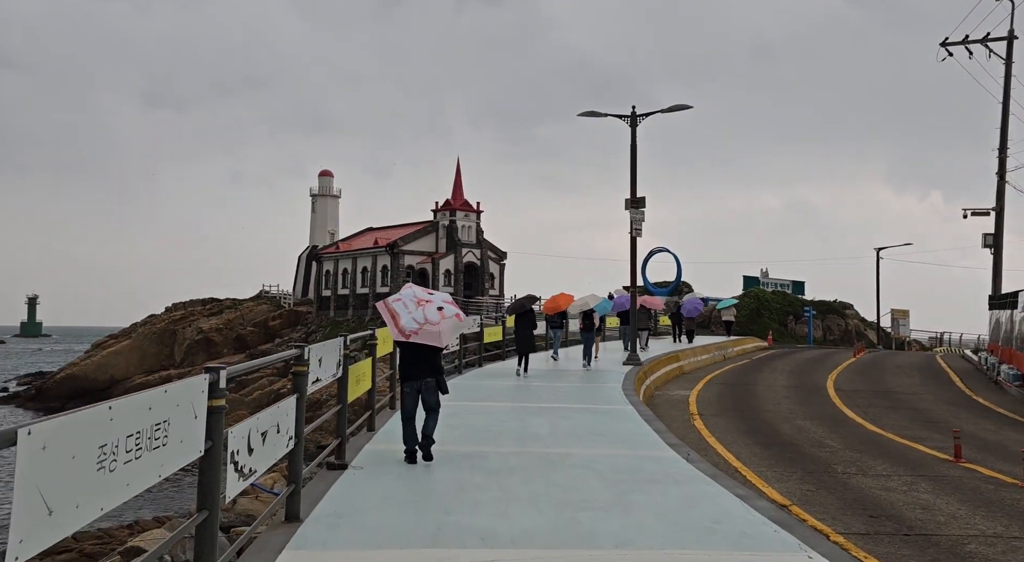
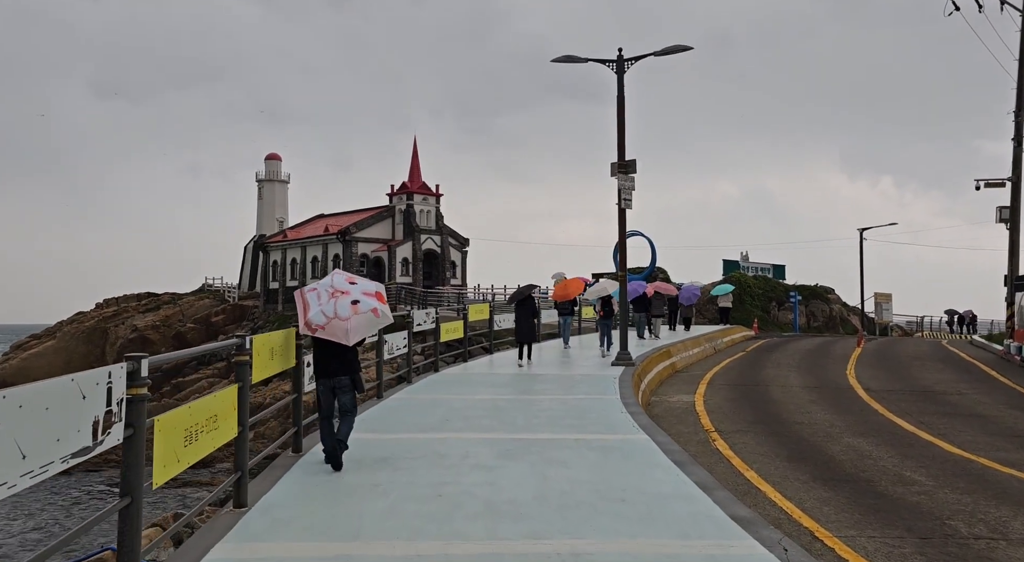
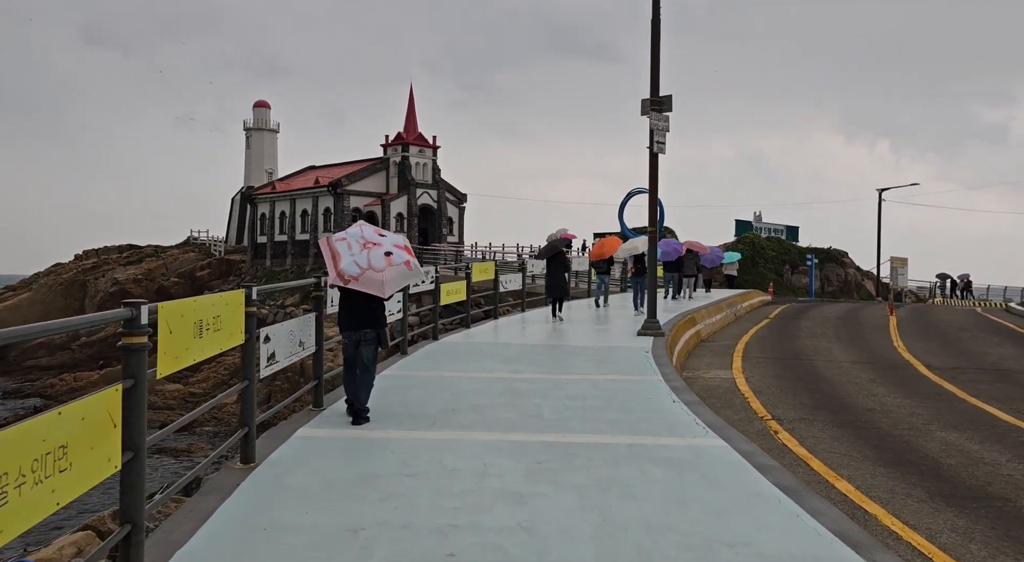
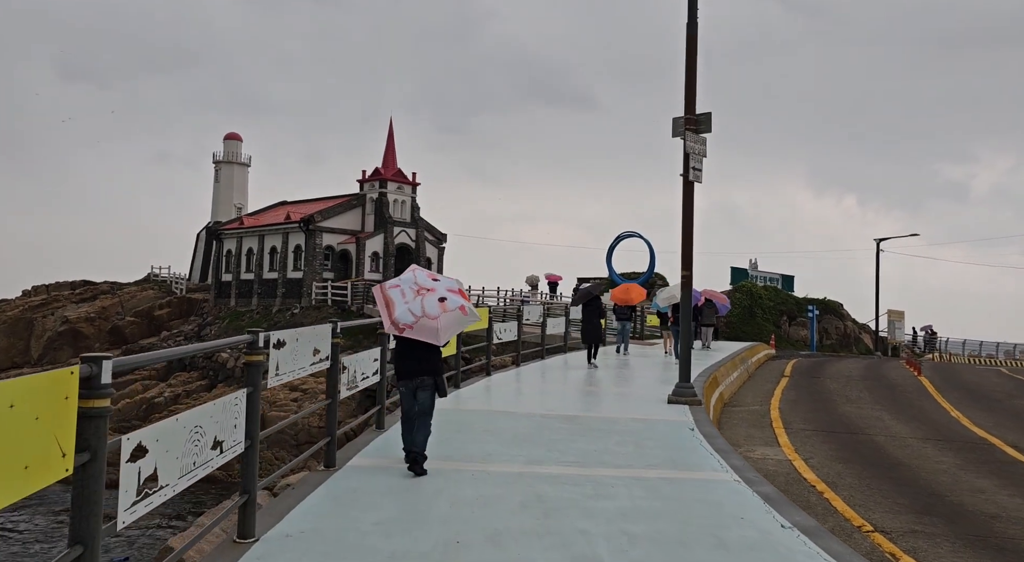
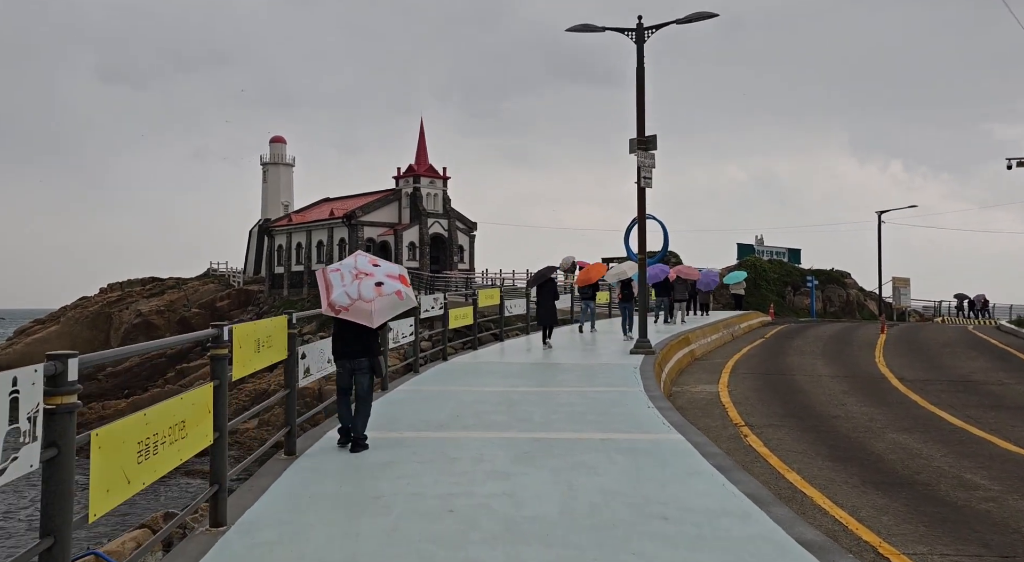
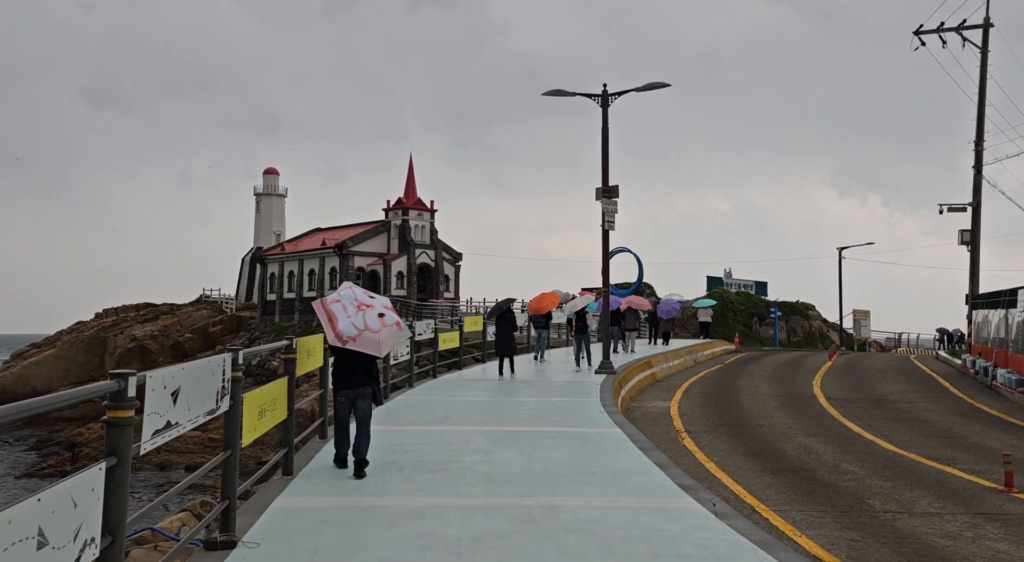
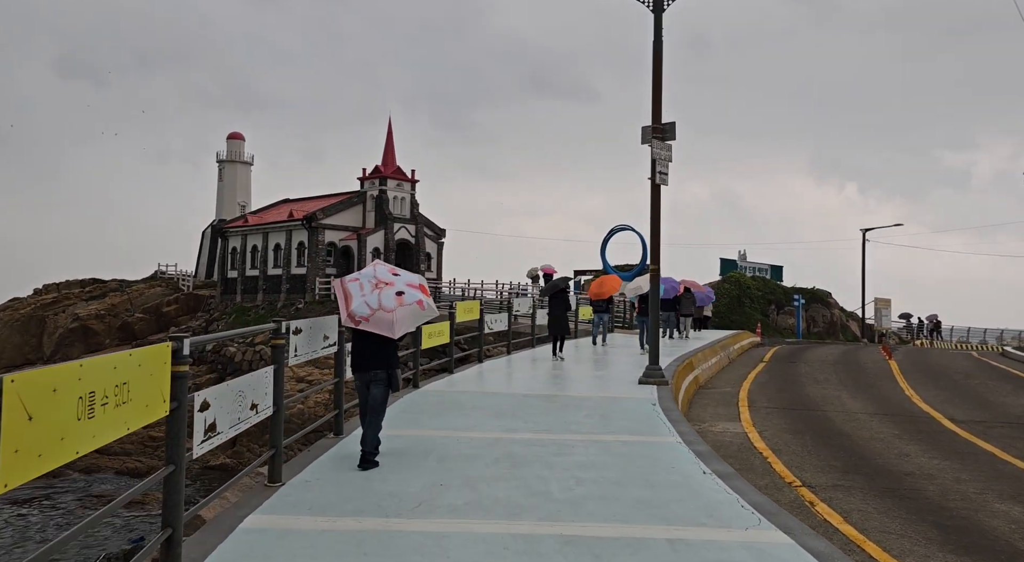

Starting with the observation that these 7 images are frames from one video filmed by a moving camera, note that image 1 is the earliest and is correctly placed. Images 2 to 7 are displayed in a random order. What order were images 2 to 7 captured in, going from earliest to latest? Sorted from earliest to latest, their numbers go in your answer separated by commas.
6, 2, 5, 3, 7, 4
